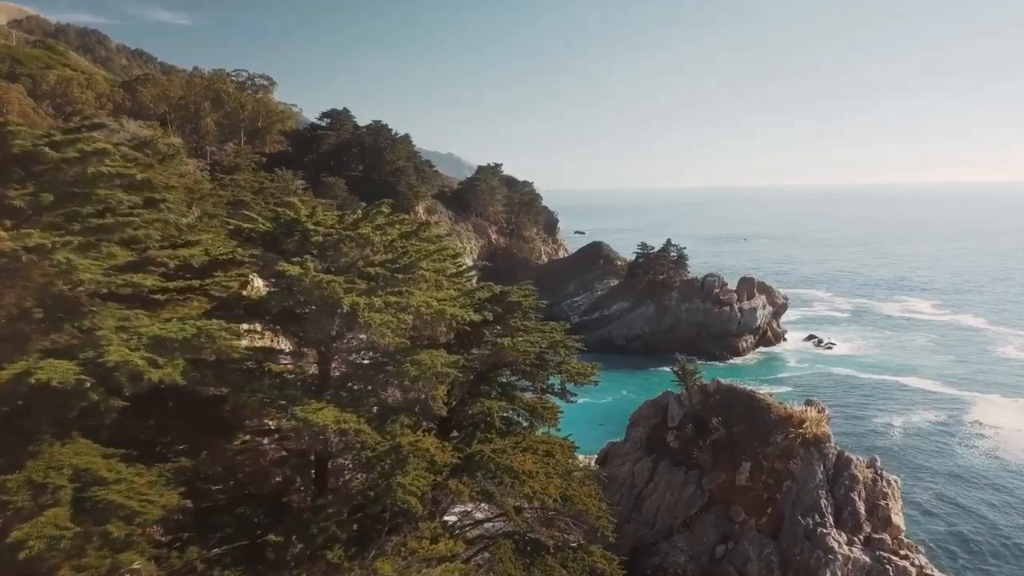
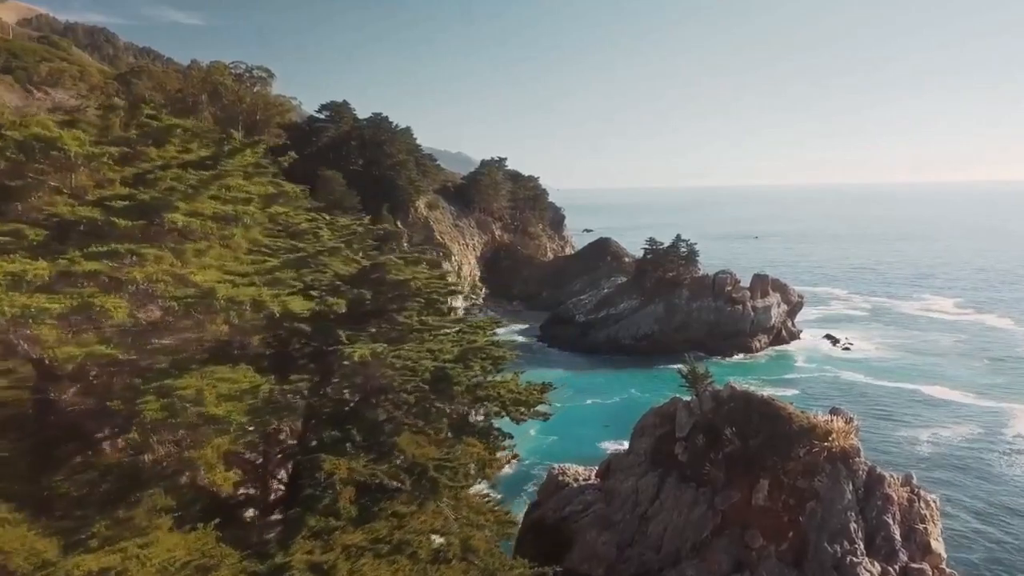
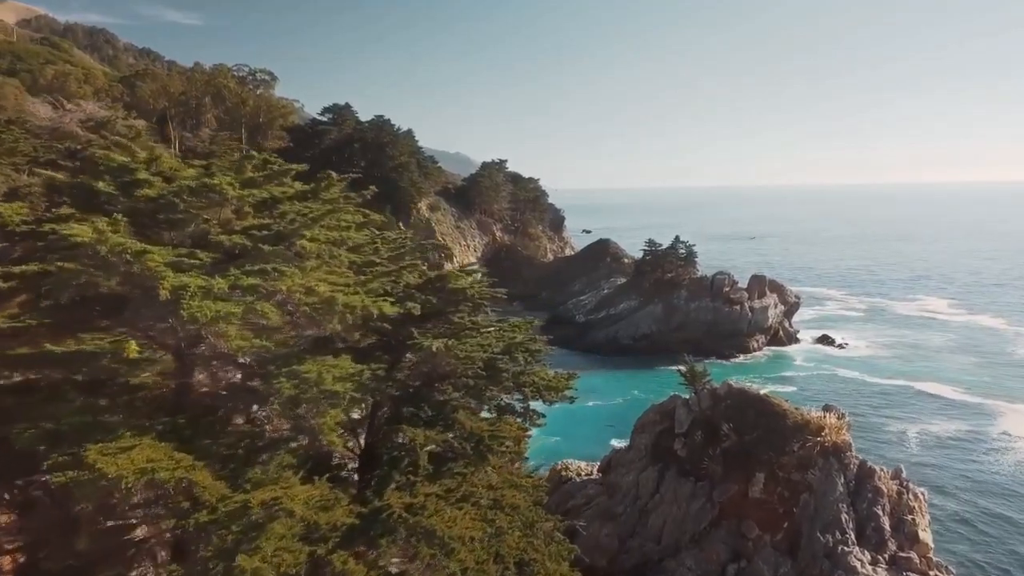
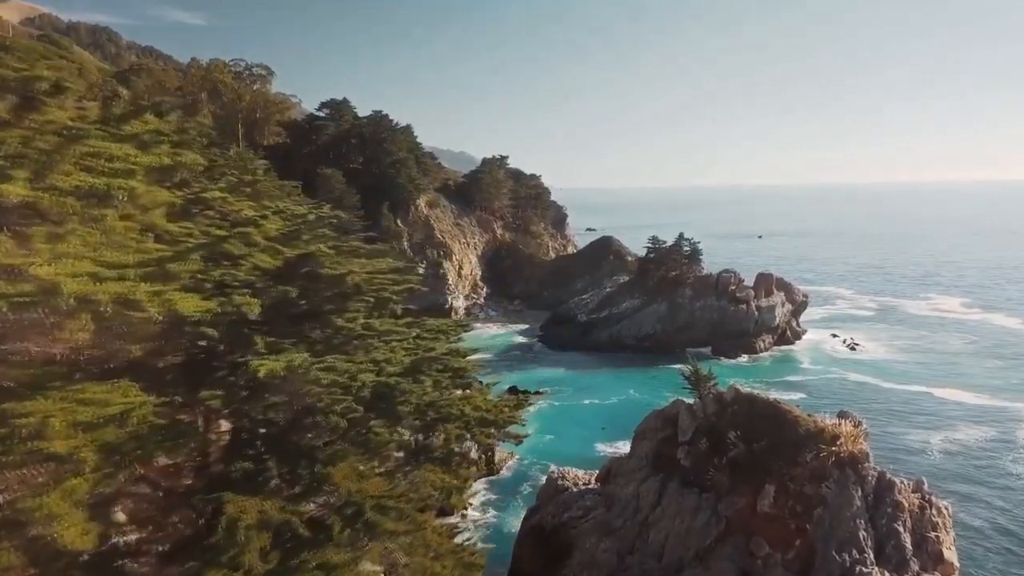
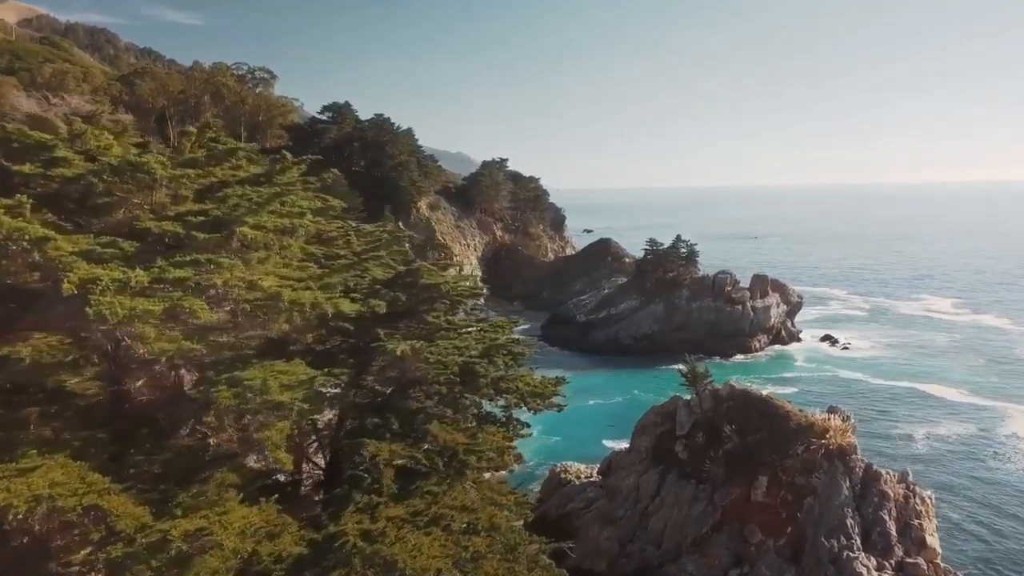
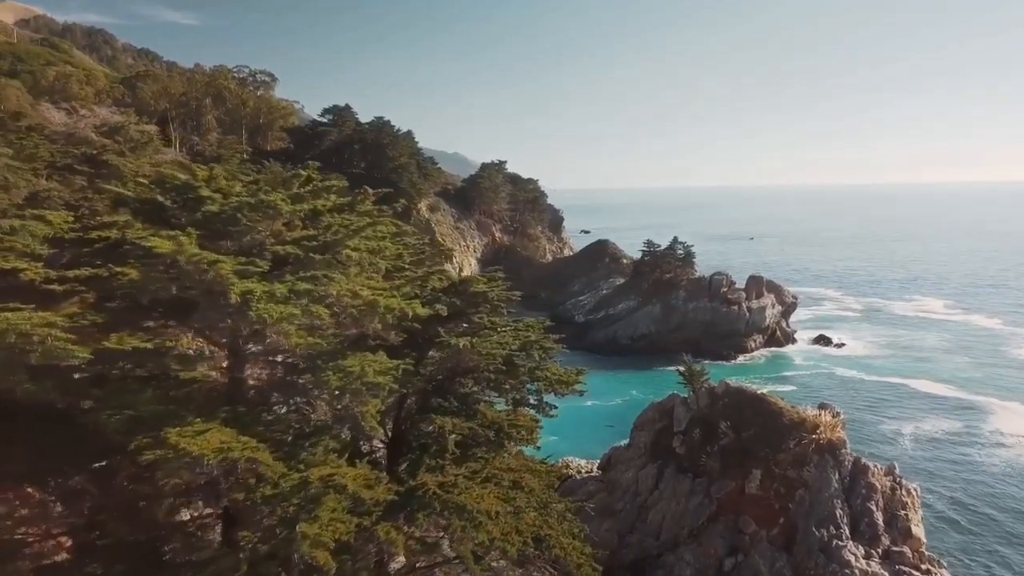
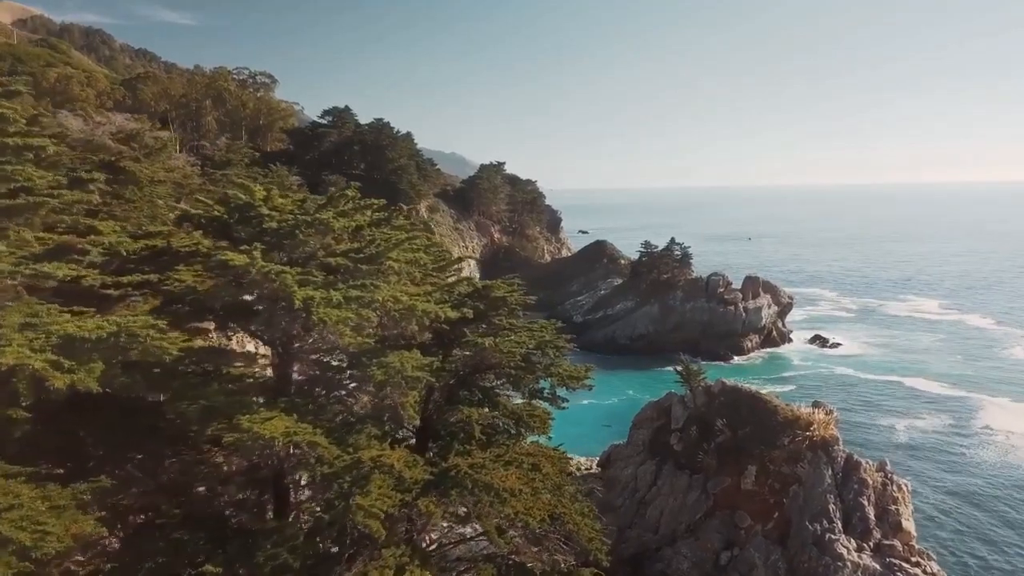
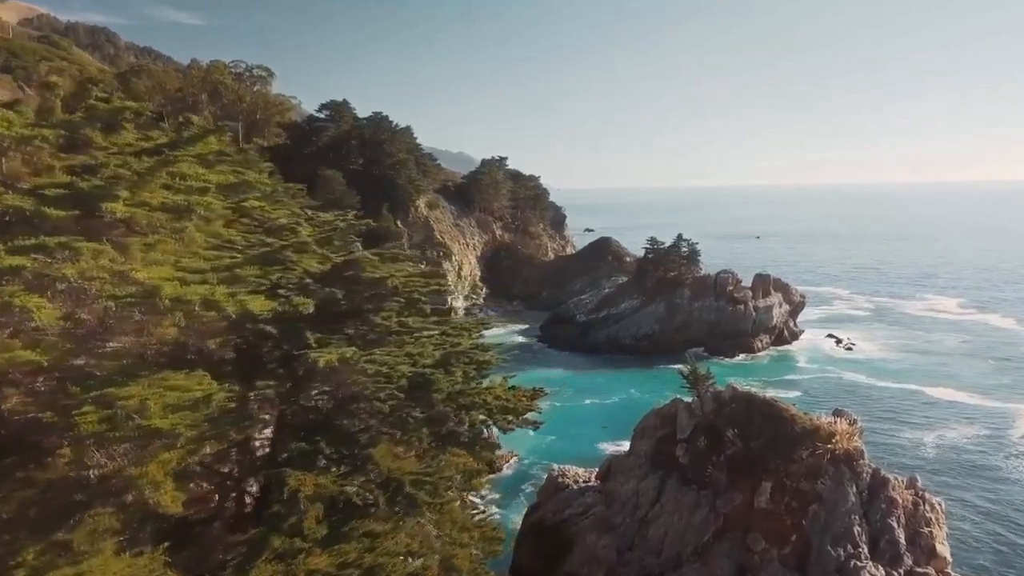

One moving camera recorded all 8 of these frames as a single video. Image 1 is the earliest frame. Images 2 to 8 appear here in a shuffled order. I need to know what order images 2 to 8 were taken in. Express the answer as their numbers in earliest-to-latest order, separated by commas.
7, 6, 3, 5, 2, 8, 4
